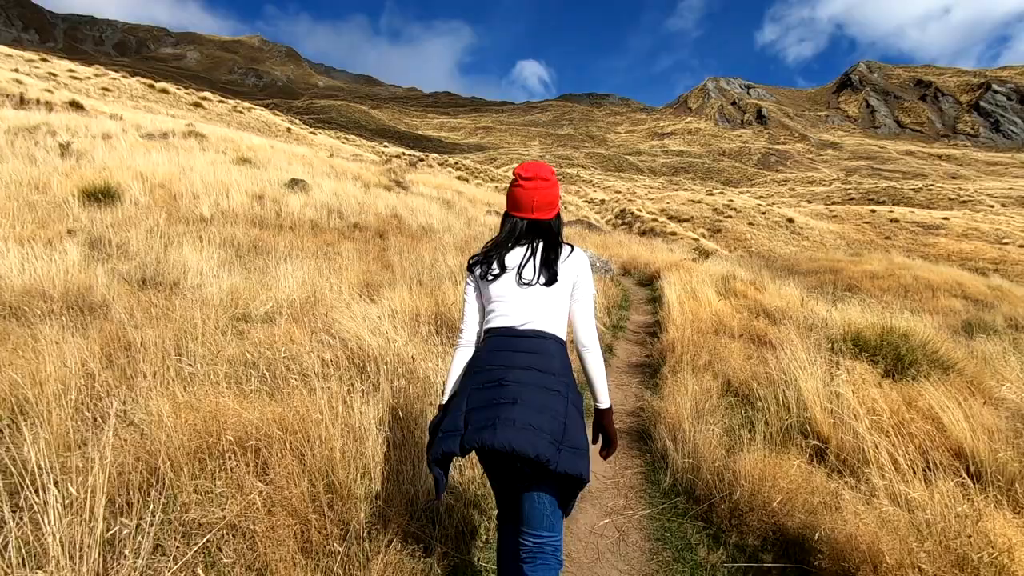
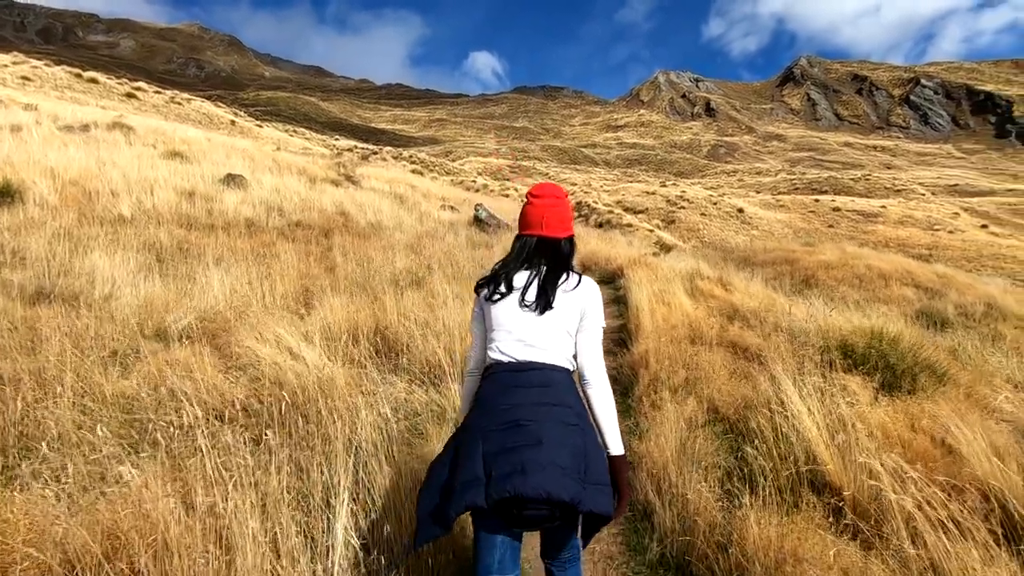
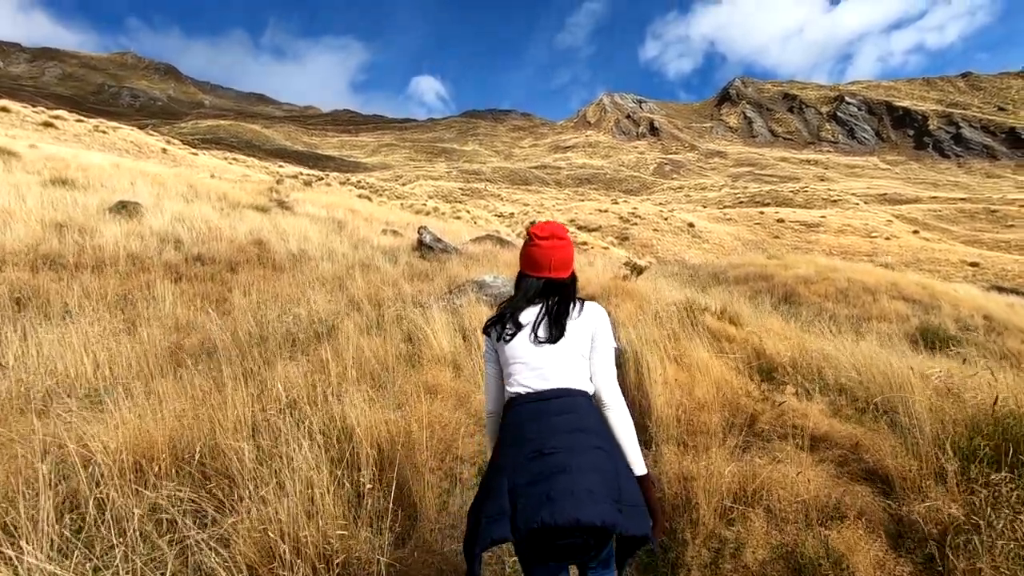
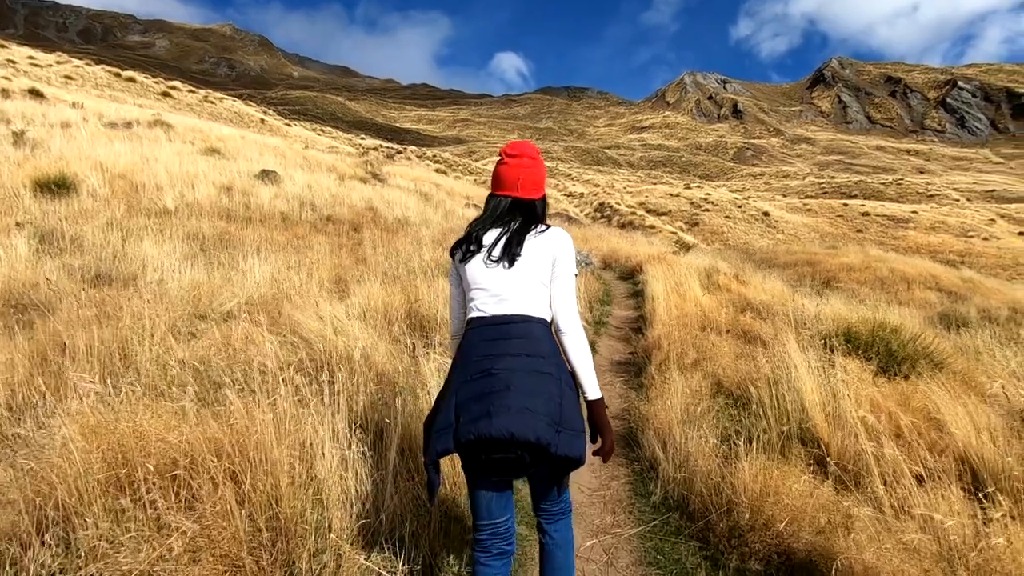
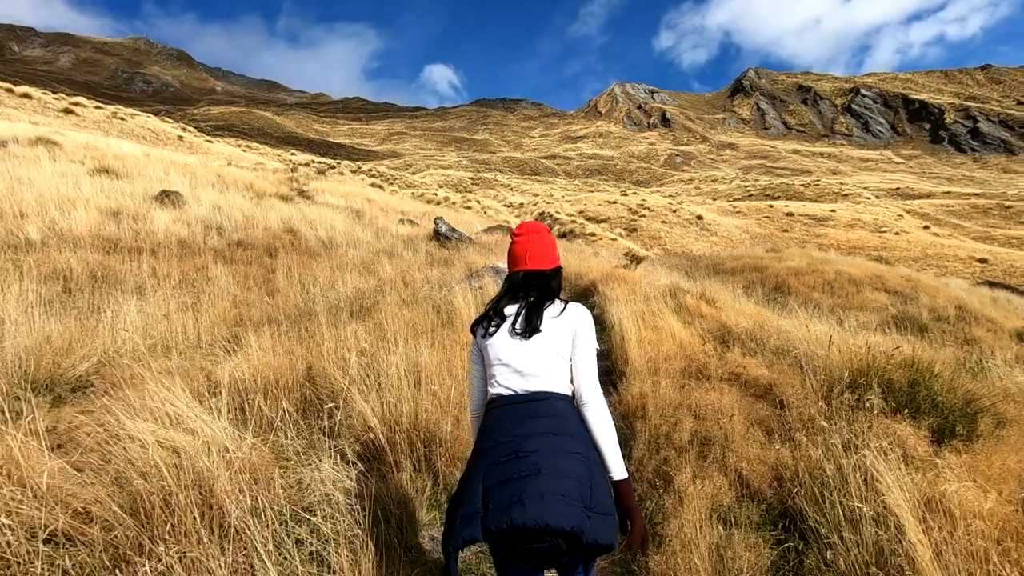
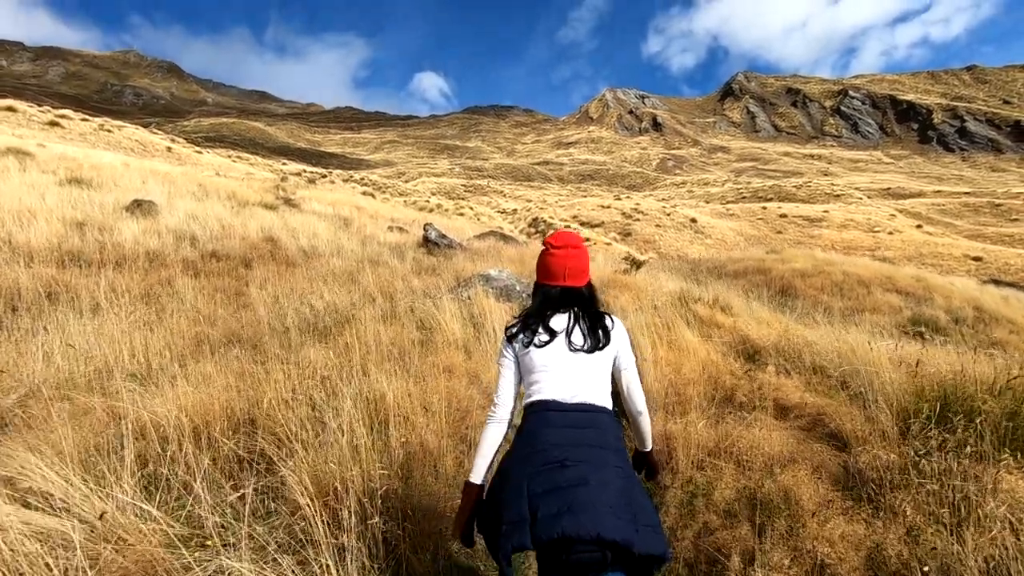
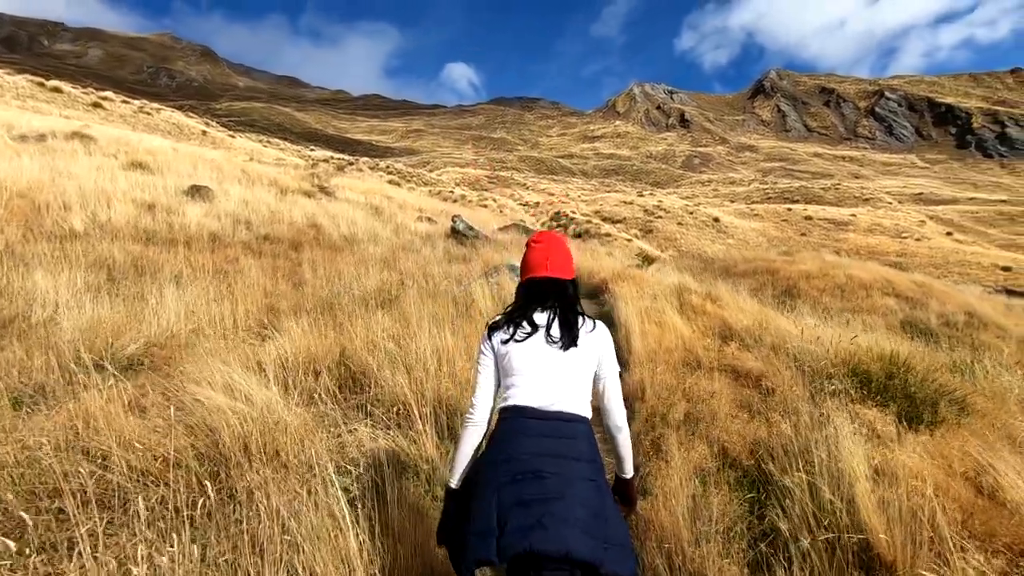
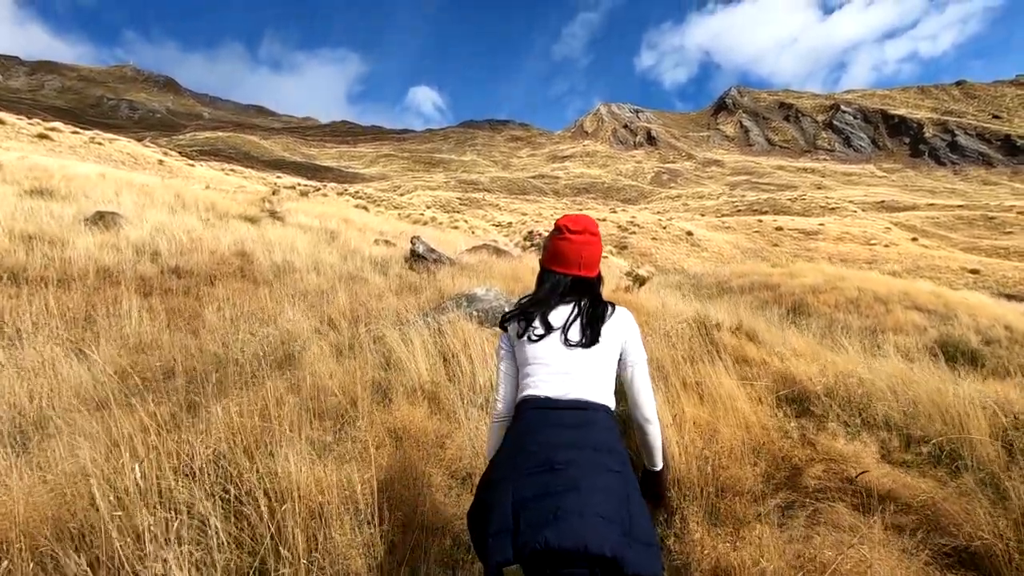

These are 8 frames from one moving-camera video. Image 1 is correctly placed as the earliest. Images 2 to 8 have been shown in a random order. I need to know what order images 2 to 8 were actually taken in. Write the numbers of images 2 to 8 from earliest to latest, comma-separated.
4, 2, 7, 5, 6, 3, 8
